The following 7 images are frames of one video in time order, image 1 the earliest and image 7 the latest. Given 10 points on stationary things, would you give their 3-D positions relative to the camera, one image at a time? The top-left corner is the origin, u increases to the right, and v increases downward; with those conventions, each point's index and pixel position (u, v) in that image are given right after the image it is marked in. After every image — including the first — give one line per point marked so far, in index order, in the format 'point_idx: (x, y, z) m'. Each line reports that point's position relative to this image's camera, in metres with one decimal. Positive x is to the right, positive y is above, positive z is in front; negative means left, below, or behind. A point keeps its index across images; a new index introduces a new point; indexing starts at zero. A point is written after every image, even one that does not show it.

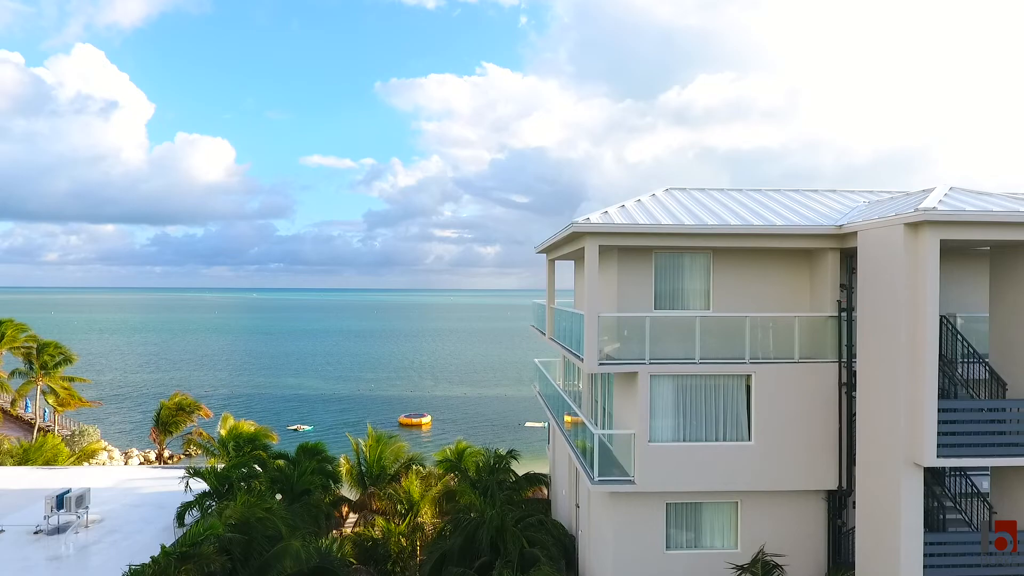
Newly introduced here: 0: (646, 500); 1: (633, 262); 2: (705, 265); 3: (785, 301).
0: (+2.7, -4.3, +12.6) m
1: (+2.5, +0.5, +13.0) m
2: (+4.1, +0.5, +13.1) m
3: (+5.7, -0.3, +13.1) m
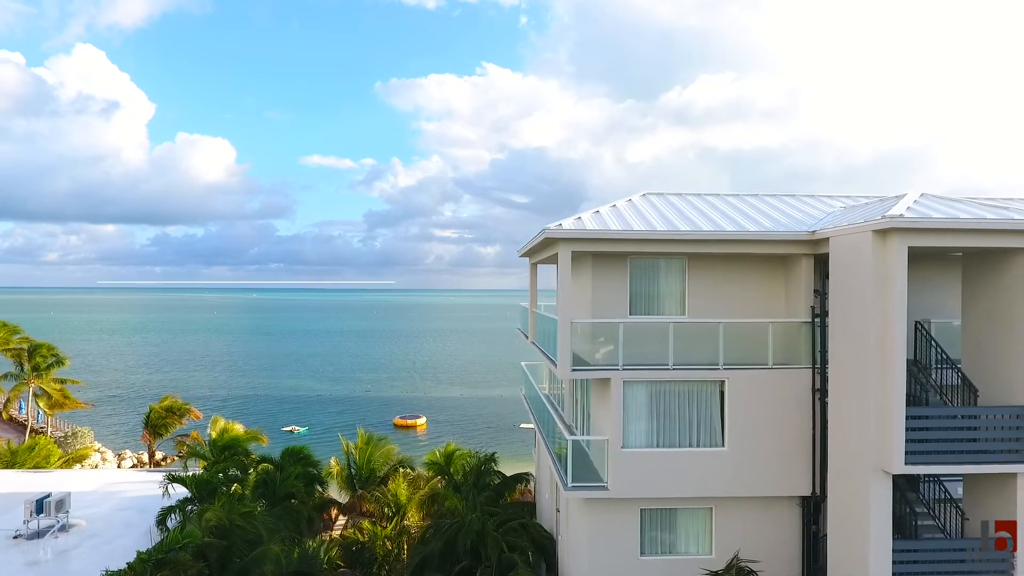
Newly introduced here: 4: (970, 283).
0: (+2.2, -4.4, +12.6) m
1: (+2.0, +0.4, +12.9) m
2: (+3.5, +0.4, +13.1) m
3: (+5.2, -0.4, +13.1) m
4: (+8.5, +0.1, +11.4) m
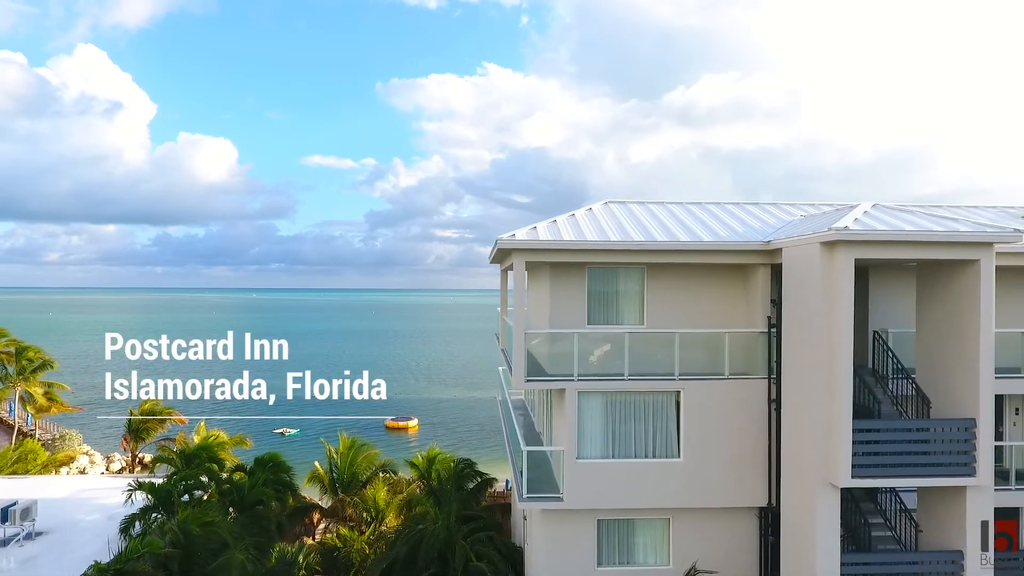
0: (+1.3, -4.6, +12.5) m
1: (+1.1, +0.2, +12.9) m
2: (+2.7, +0.2, +13.1) m
3: (+4.3, -0.6, +13.0) m
4: (+7.6, -0.1, +11.4) m
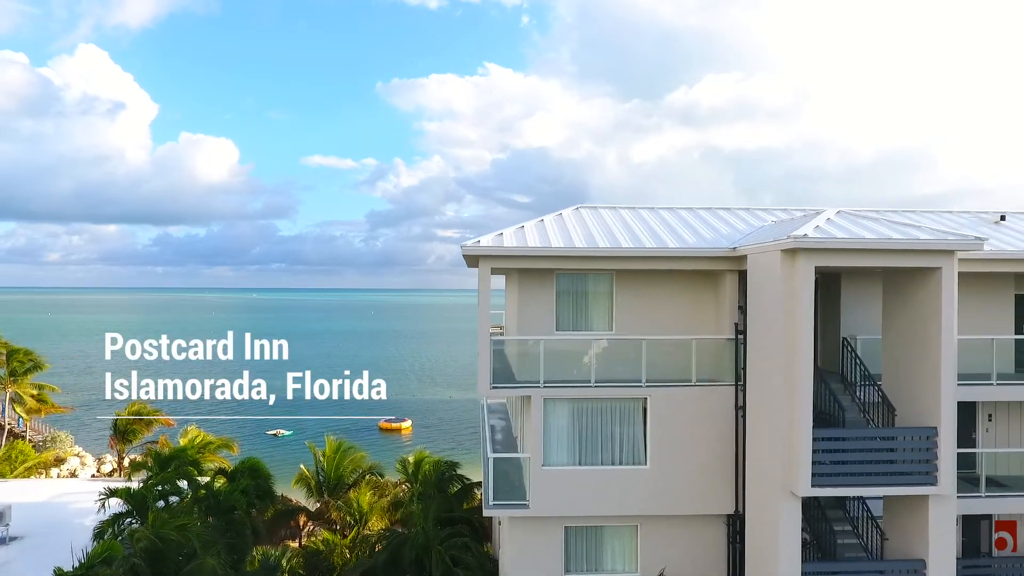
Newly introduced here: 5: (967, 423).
0: (+0.7, -4.7, +12.5) m
1: (+0.4, +0.1, +12.8) m
2: (+2.0, 0.0, +13.0) m
3: (+3.7, -0.7, +13.0) m
4: (+6.9, -0.2, +11.3) m
5: (+10.4, -3.1, +14.2) m
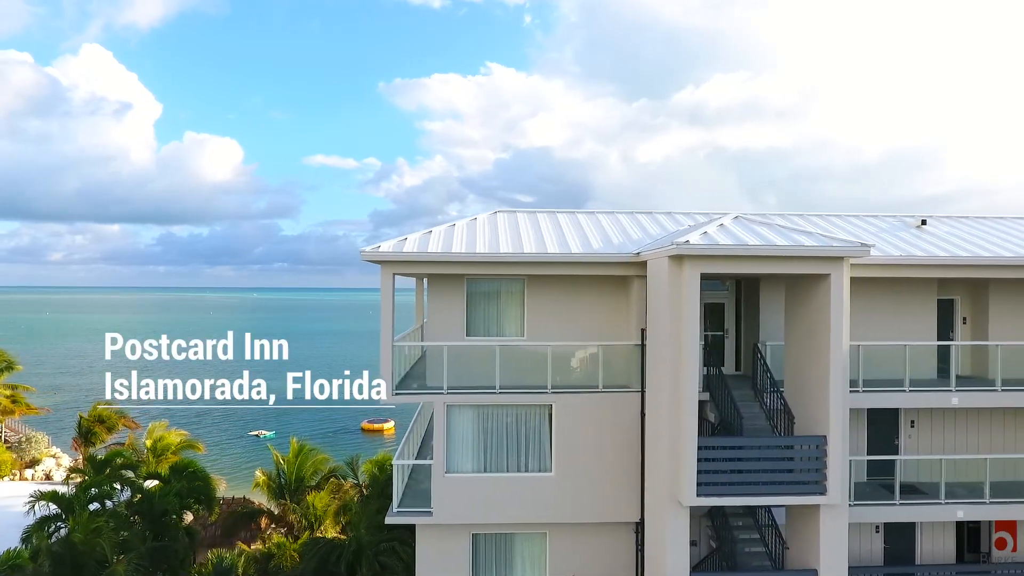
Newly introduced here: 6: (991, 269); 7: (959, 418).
0: (-1.2, -4.9, +12.3) m
1: (-1.4, 0.0, +12.7) m
2: (+0.2, -0.1, +12.9) m
3: (+1.8, -0.8, +12.9) m
4: (+5.1, -0.3, +11.2) m
5: (+8.5, -3.2, +14.0) m
6: (+9.9, +0.4, +12.8) m
7: (+10.1, -2.9, +14.0) m
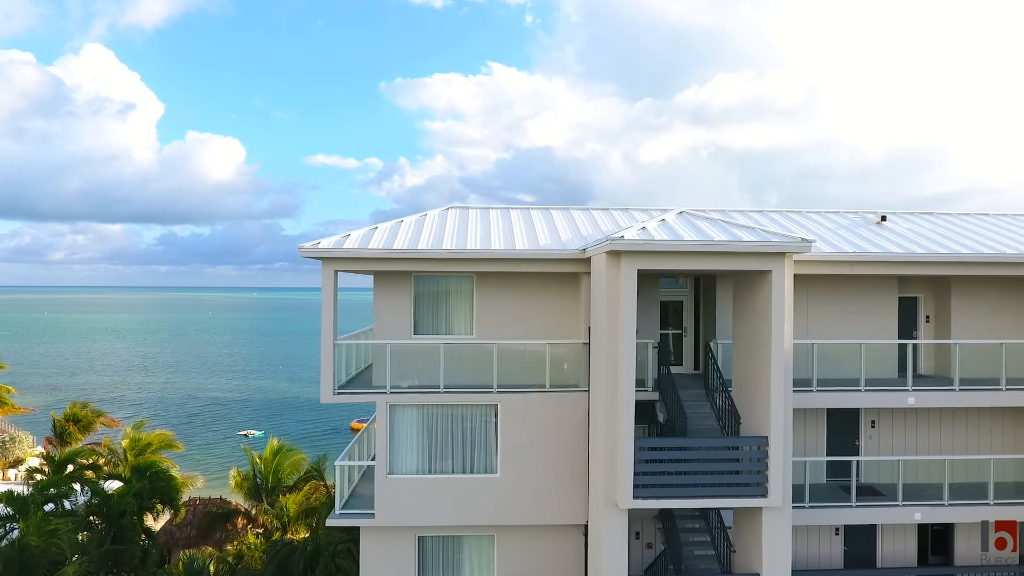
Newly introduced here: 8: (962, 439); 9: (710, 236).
0: (-2.2, -4.8, +12.1) m
1: (-2.5, +0.1, +12.5) m
2: (-0.9, 0.0, +12.7) m
3: (+0.8, -0.8, +12.6) m
4: (+4.0, -0.3, +10.9) m
5: (+7.5, -3.2, +13.8) m
6: (+8.9, +0.4, +12.6) m
7: (+9.1, -2.9, +13.7) m
8: (+10.0, -3.4, +13.7) m
9: (+3.1, +0.9, +9.7) m
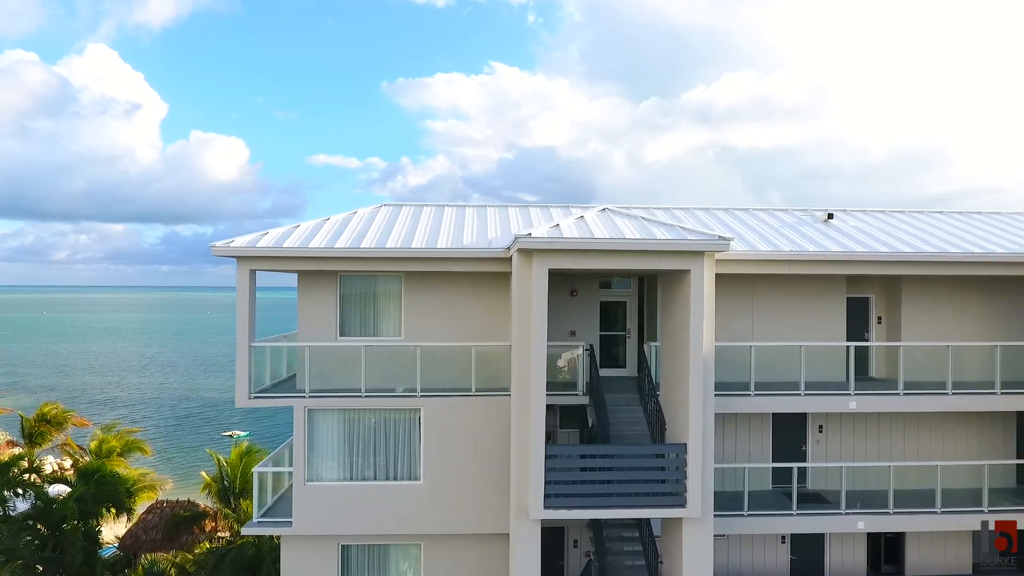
0: (-3.6, -4.8, +11.7) m
1: (-3.9, +0.1, +12.0) m
2: (-2.3, 0.0, +12.2) m
3: (-0.6, -0.8, +12.2) m
4: (+2.6, -0.3, +10.5) m
5: (+6.1, -3.2, +13.3) m
6: (+7.5, +0.4, +12.1) m
7: (+7.7, -2.9, +13.3) m
8: (+8.6, -3.4, +13.3) m
9: (+1.7, +0.8, +9.2) m
